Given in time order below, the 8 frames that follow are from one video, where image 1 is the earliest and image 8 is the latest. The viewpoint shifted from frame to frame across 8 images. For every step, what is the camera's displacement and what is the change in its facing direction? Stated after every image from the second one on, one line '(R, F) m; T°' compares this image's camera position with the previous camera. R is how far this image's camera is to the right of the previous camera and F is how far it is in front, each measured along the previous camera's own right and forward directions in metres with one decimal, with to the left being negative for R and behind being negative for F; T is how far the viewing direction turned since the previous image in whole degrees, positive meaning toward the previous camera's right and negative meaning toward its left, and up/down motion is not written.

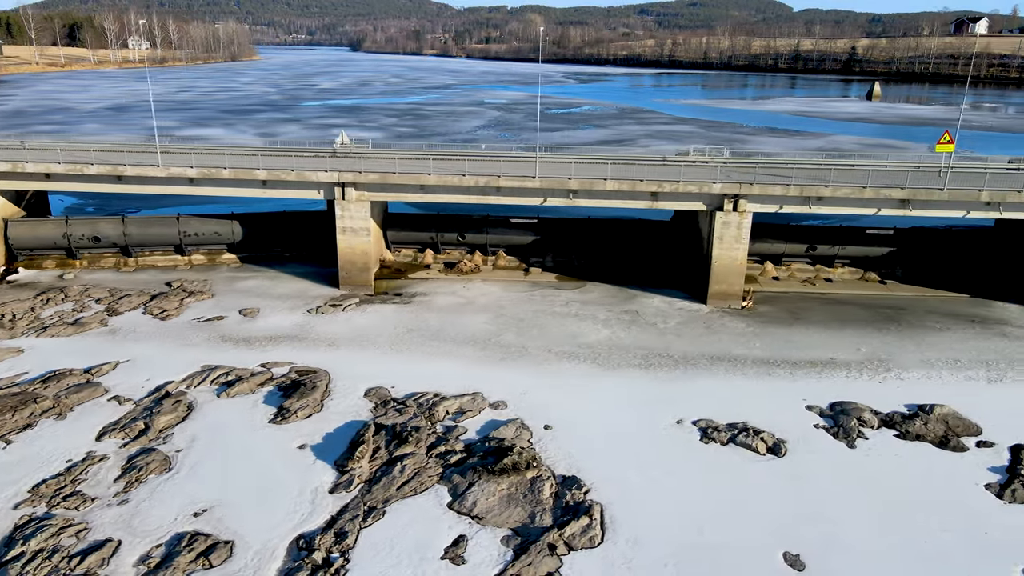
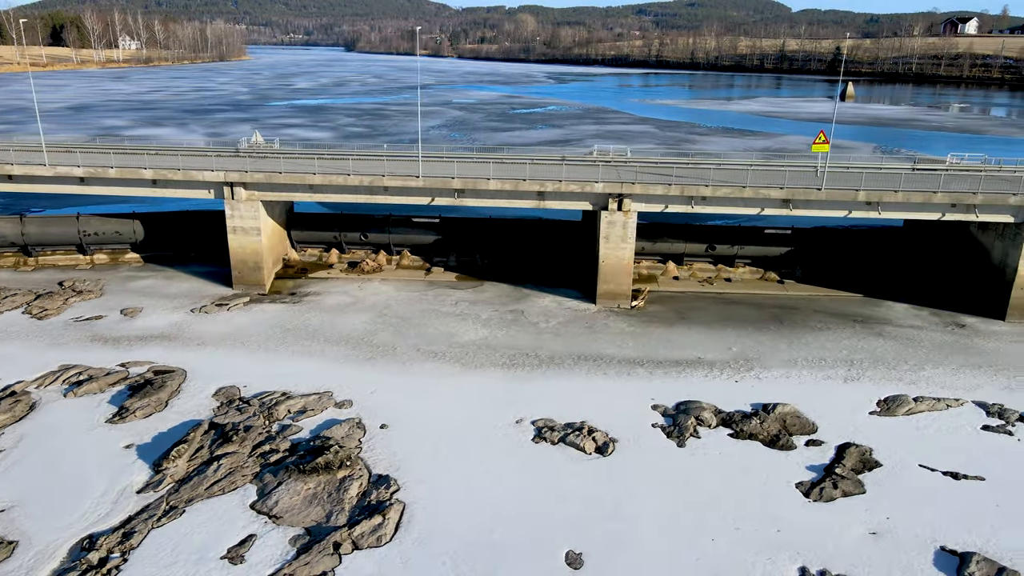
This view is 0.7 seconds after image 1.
(+4.4, 0.0) m; 0°
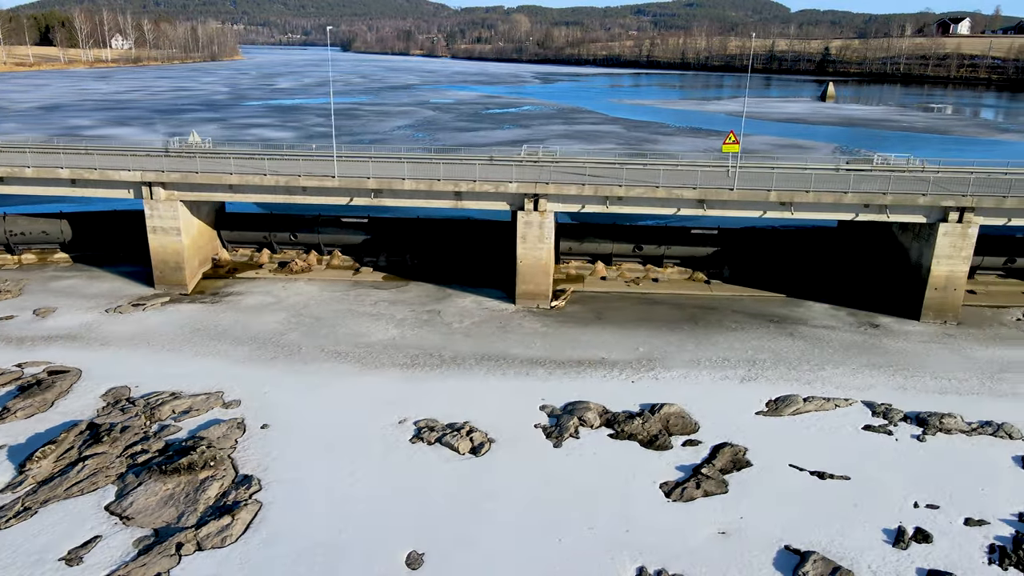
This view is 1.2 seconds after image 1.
(+3.2, 0.0) m; 0°
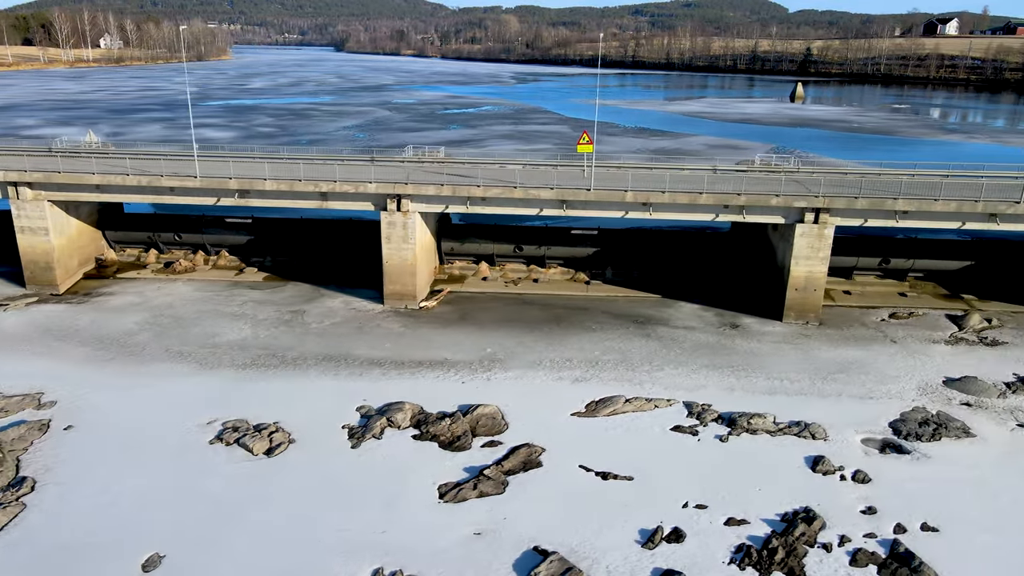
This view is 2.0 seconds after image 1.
(+5.2, 0.0) m; 0°
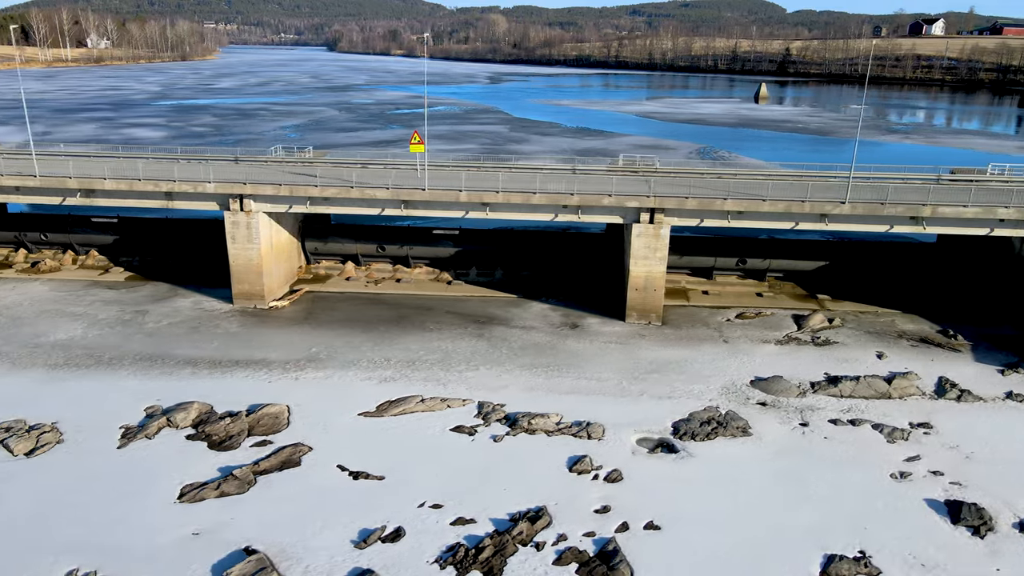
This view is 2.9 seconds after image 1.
(+6.0, 0.0) m; 0°
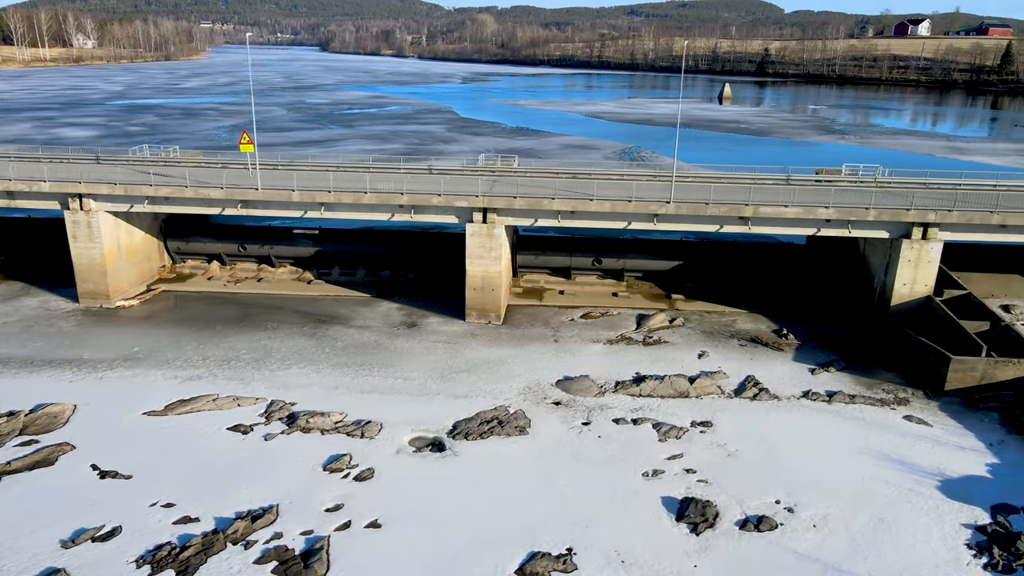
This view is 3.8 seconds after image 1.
(+6.1, -0.1) m; 0°
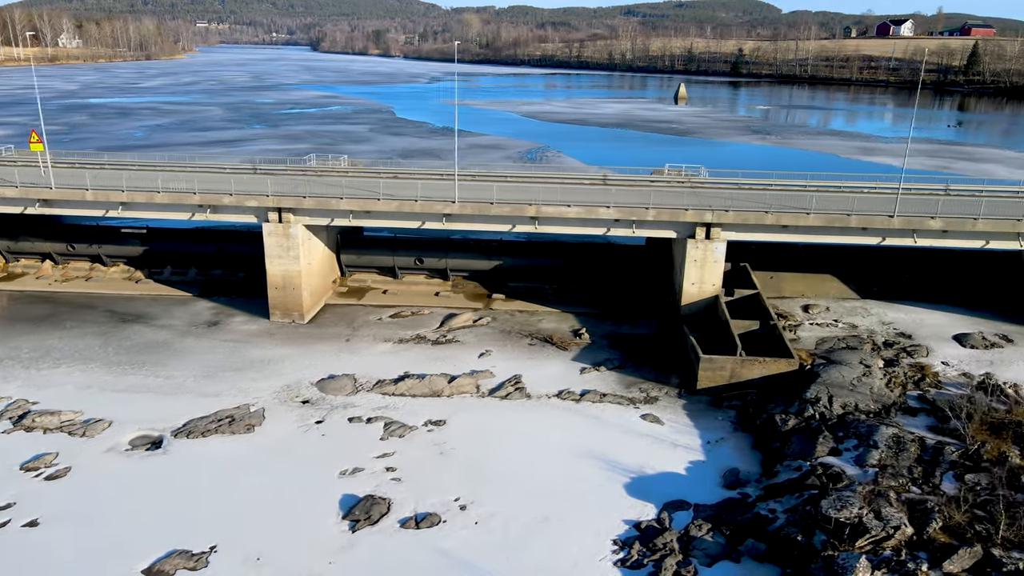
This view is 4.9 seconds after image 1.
(+7.5, -0.1) m; 0°
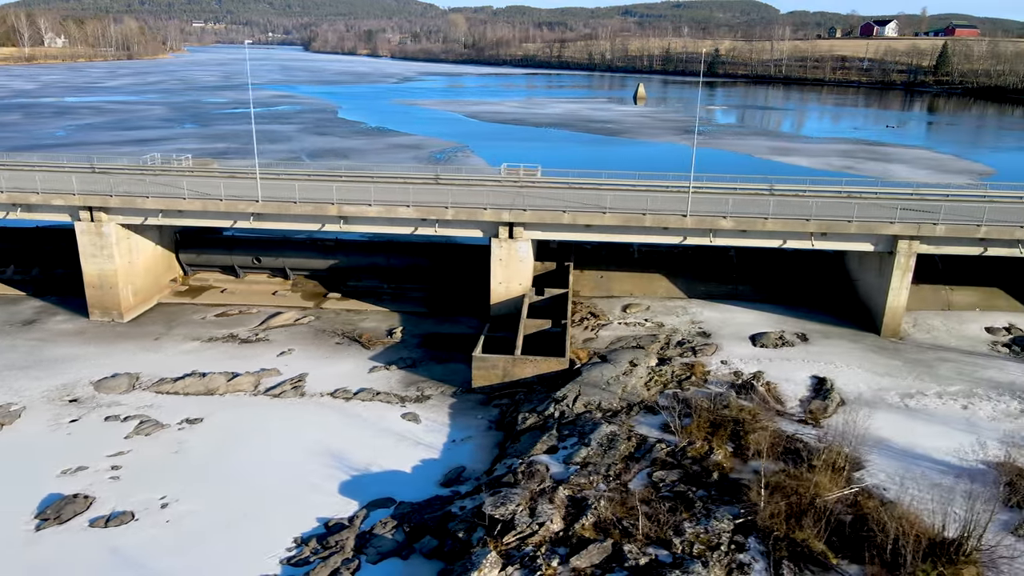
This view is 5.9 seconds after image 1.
(+6.9, -0.1) m; 0°
